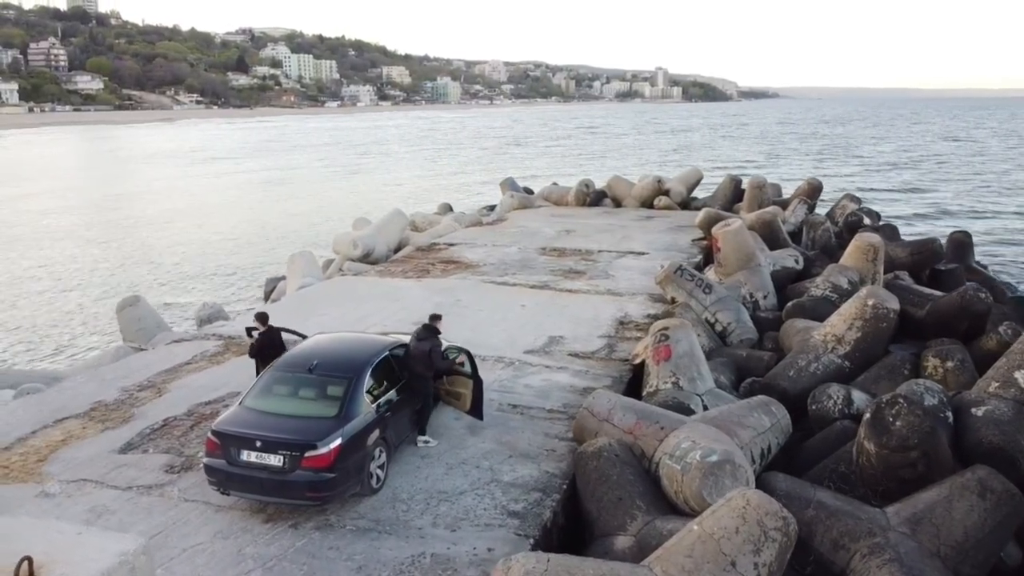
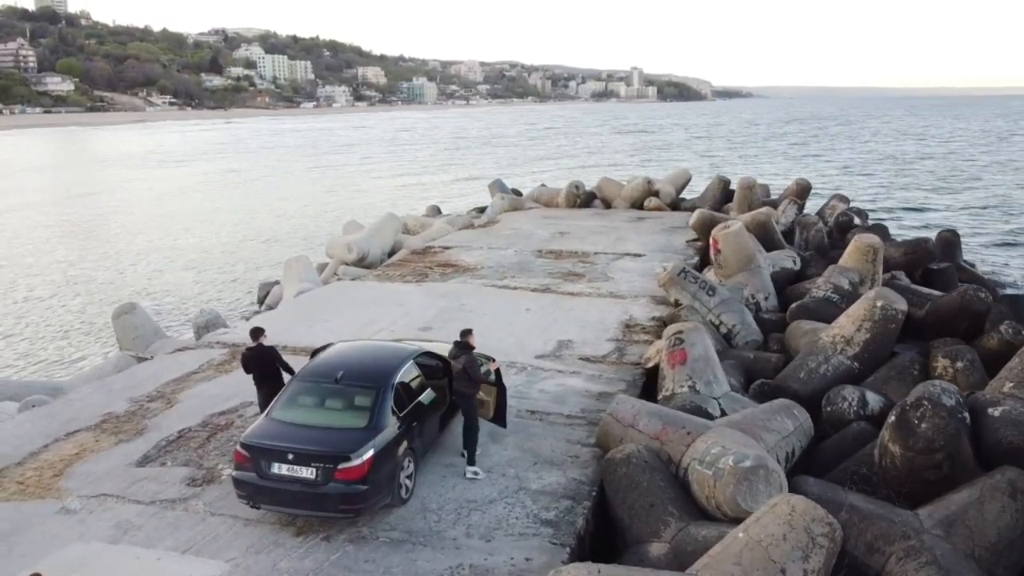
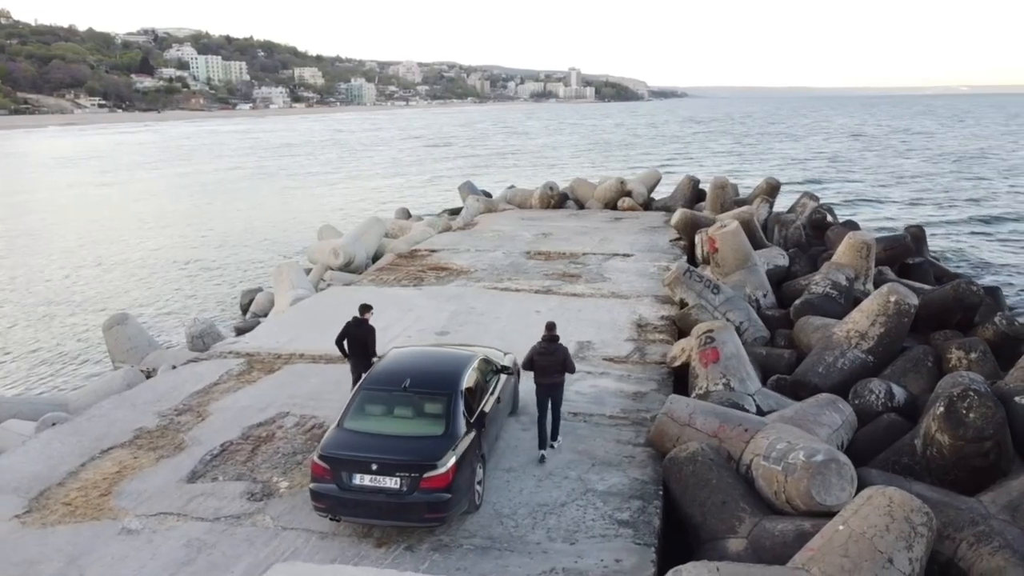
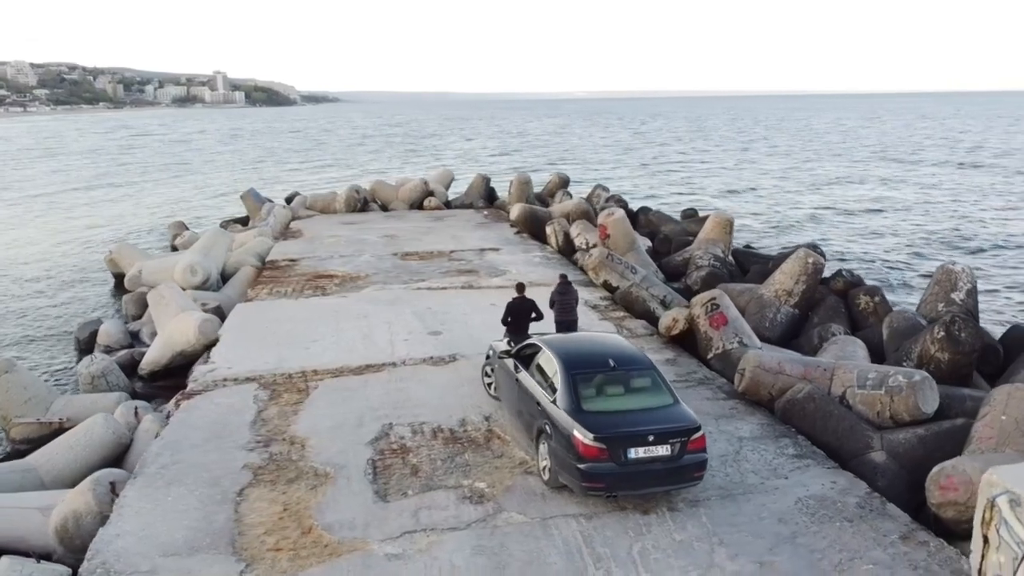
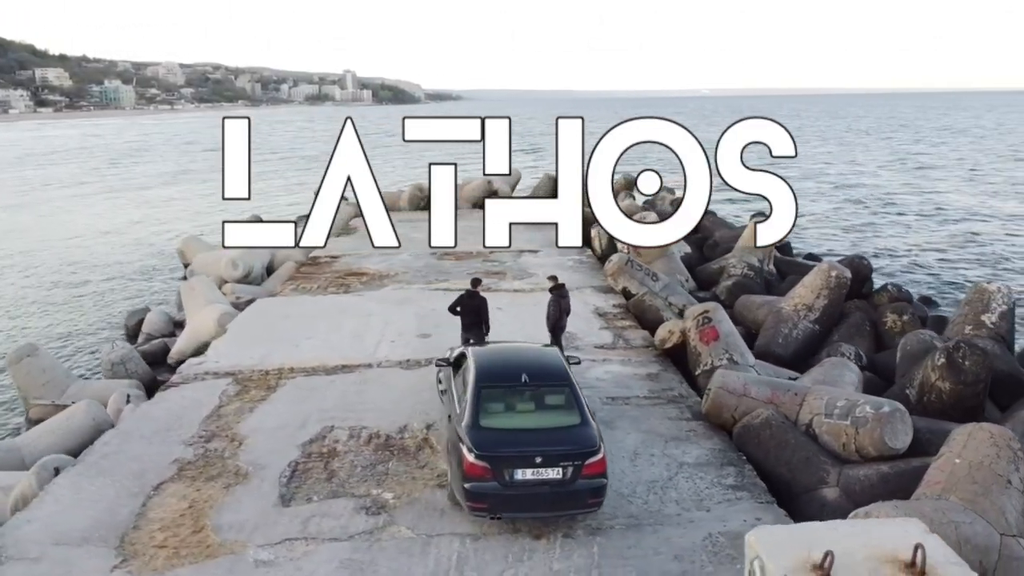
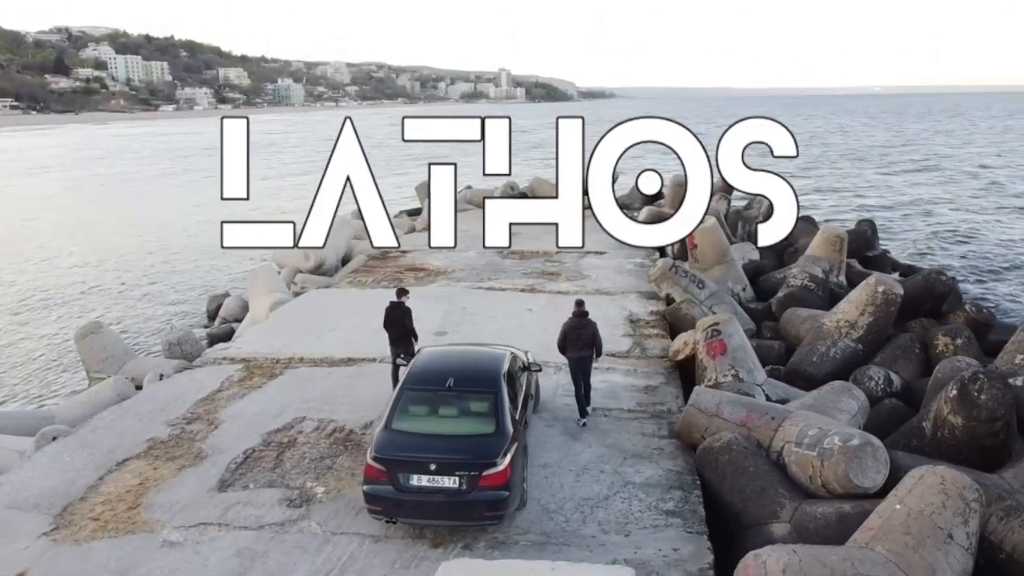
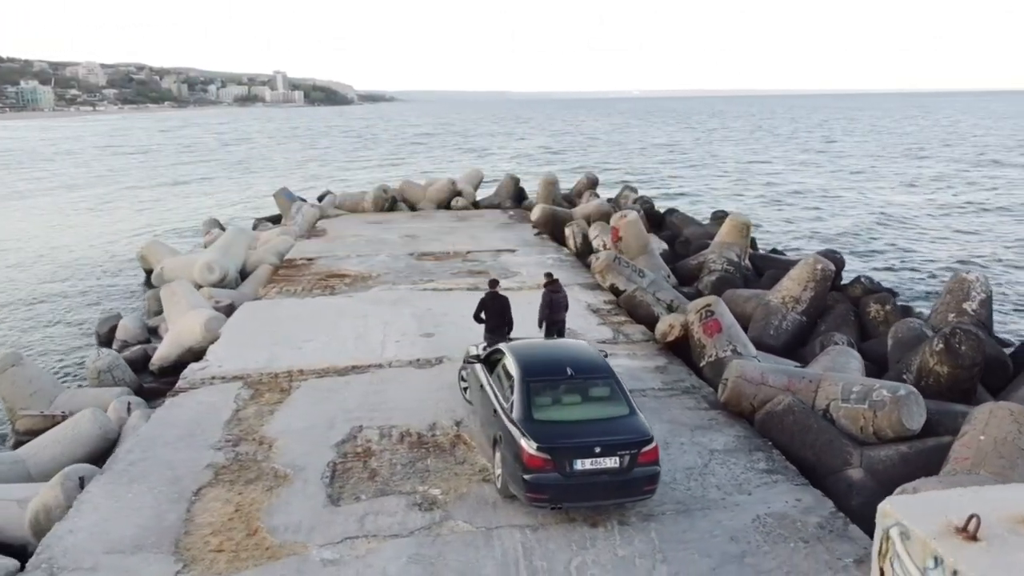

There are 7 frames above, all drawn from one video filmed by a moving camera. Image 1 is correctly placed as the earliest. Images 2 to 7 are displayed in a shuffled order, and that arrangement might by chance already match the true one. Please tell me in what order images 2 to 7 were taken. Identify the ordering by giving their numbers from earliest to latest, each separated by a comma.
2, 3, 6, 5, 7, 4
